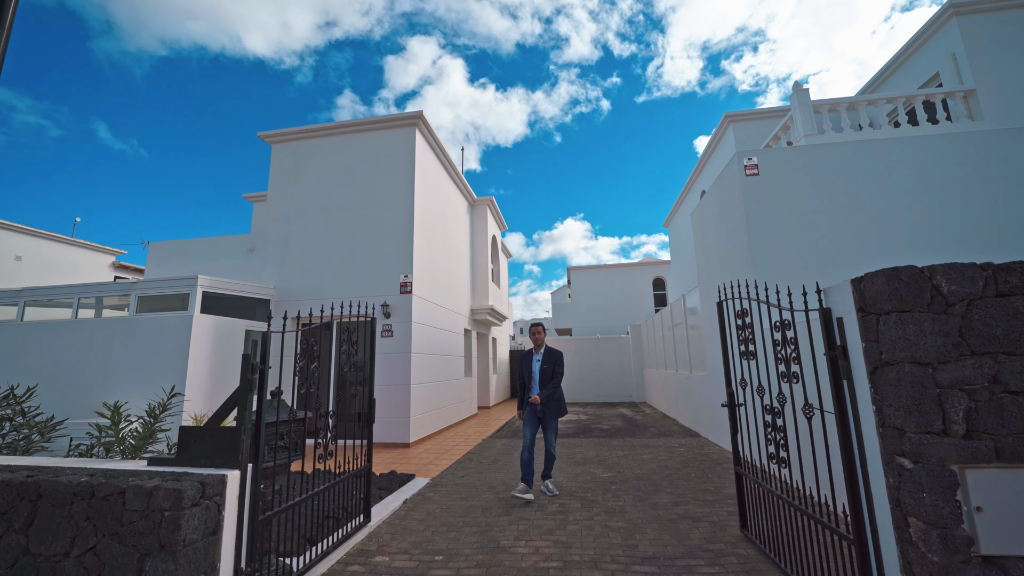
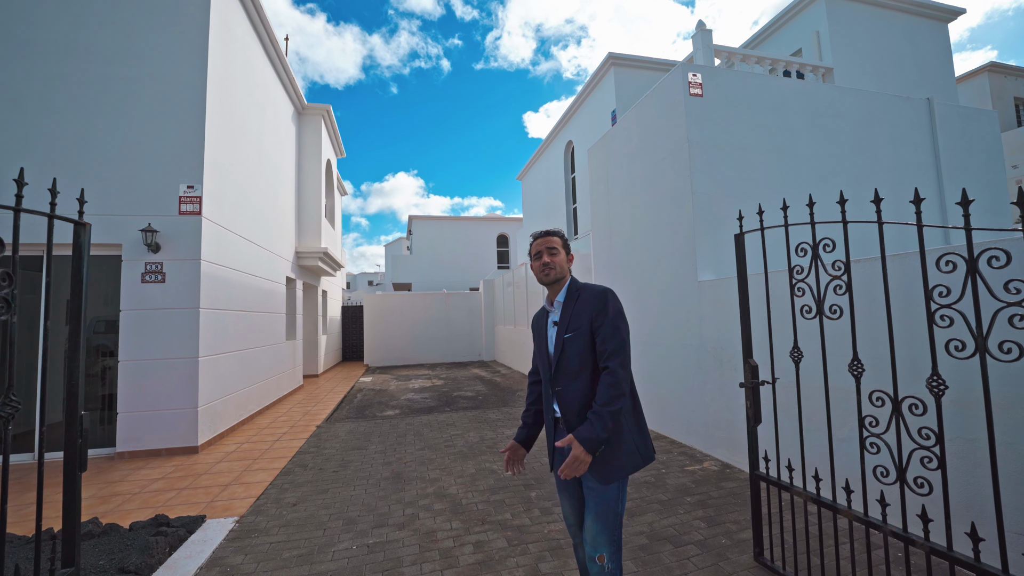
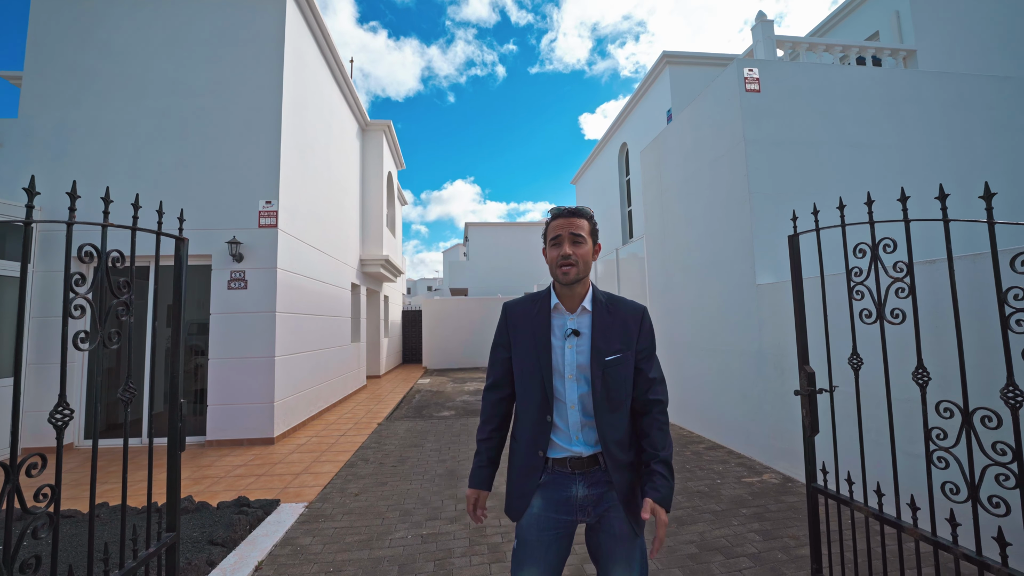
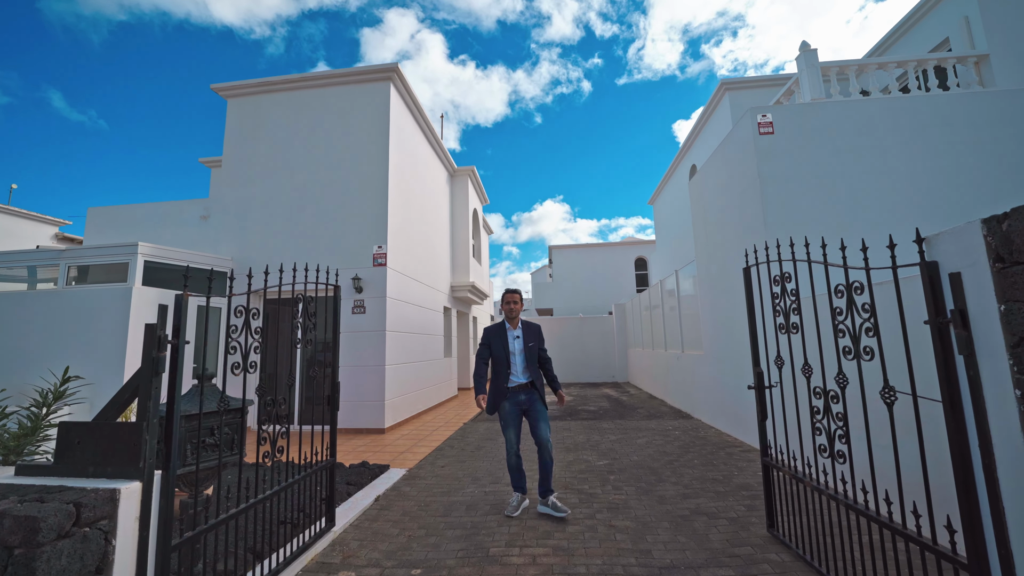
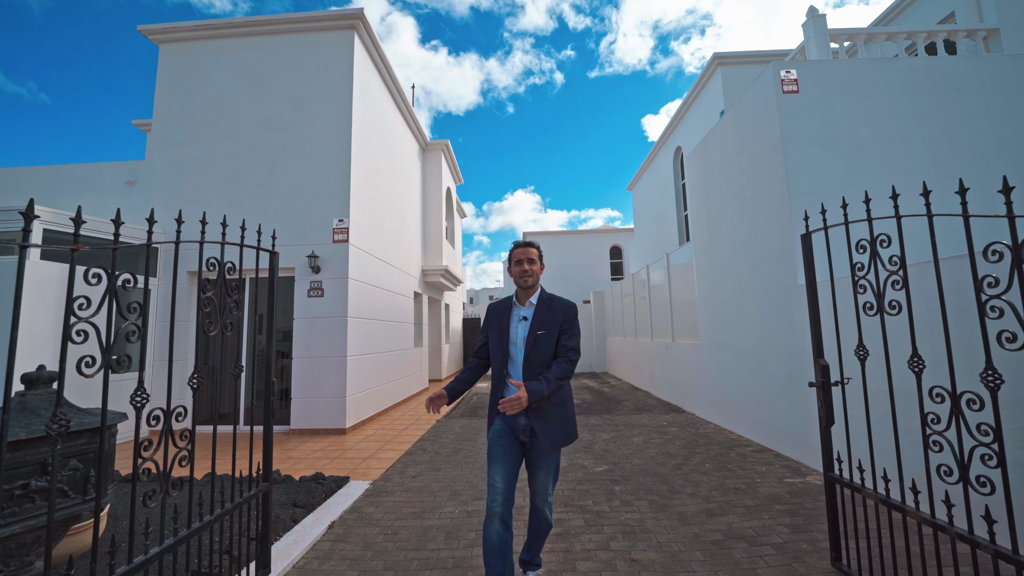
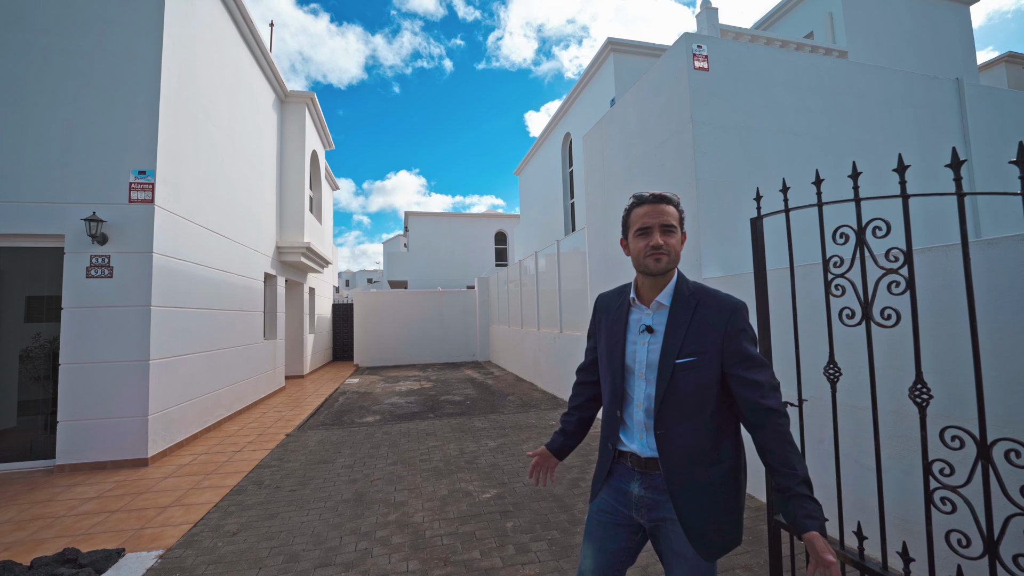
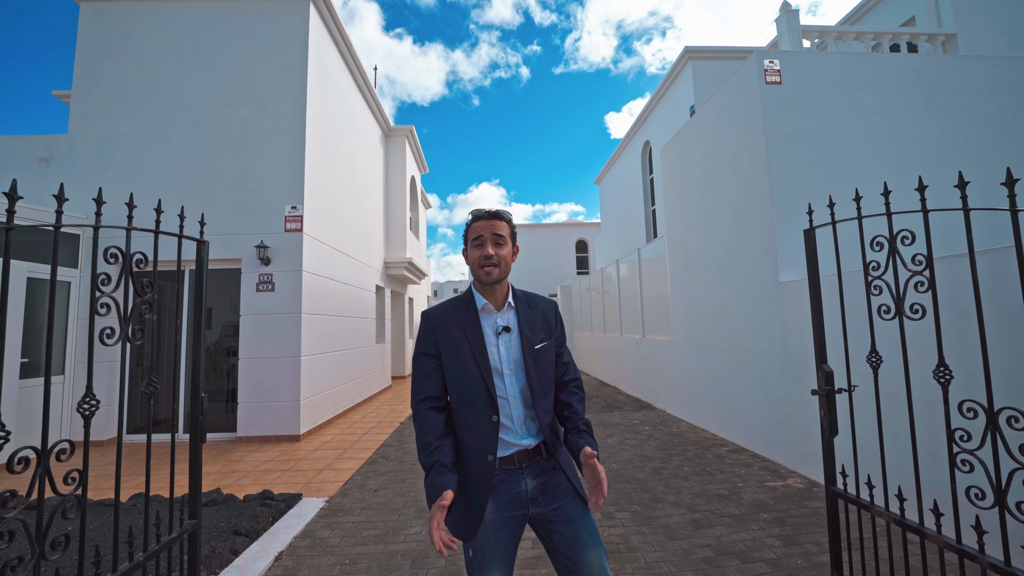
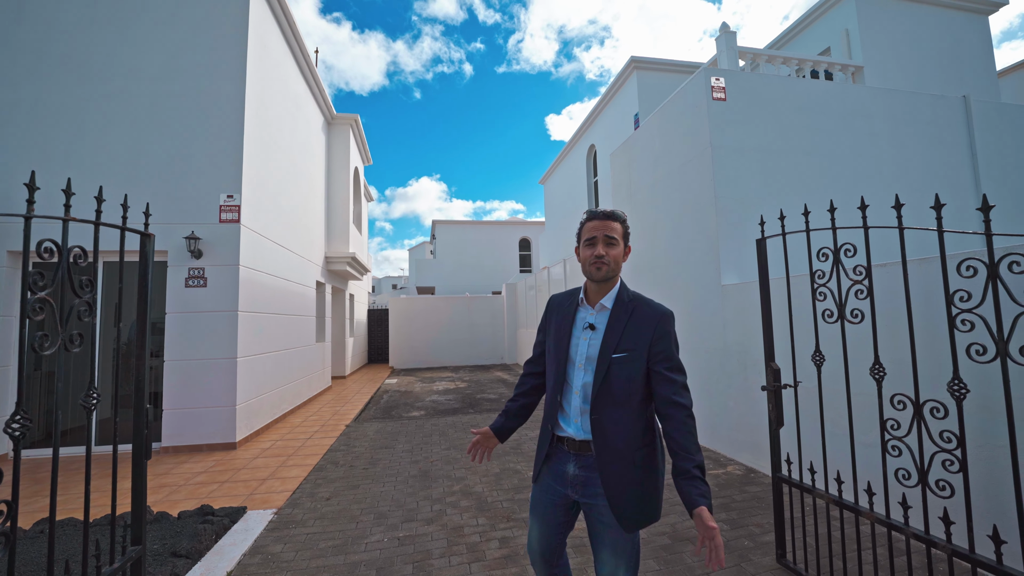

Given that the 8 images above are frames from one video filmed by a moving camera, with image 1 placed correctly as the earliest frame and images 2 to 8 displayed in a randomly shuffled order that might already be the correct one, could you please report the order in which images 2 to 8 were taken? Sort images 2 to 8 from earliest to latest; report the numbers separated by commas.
4, 5, 7, 3, 8, 2, 6
